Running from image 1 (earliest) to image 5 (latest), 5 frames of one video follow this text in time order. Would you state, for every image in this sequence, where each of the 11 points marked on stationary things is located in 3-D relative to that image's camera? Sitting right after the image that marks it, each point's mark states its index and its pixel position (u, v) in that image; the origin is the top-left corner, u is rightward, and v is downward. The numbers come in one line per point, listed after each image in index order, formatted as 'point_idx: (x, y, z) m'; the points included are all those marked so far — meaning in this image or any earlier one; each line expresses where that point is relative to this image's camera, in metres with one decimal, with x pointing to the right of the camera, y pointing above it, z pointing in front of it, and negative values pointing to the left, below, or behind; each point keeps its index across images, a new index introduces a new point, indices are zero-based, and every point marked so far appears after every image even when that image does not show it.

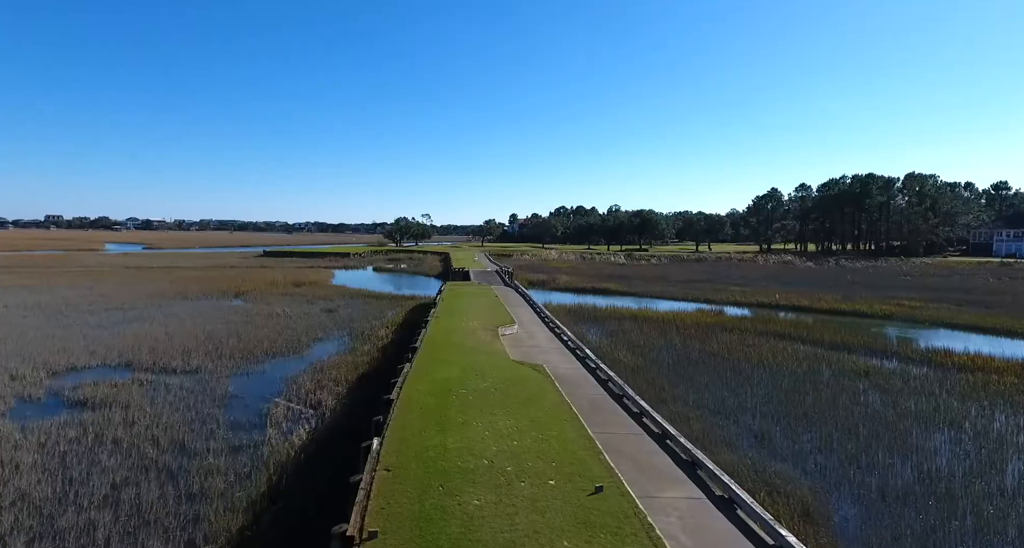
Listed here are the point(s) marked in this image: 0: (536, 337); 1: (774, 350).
0: (+0.7, -1.8, +14.2) m
1: (+8.4, -2.4, +16.5) m
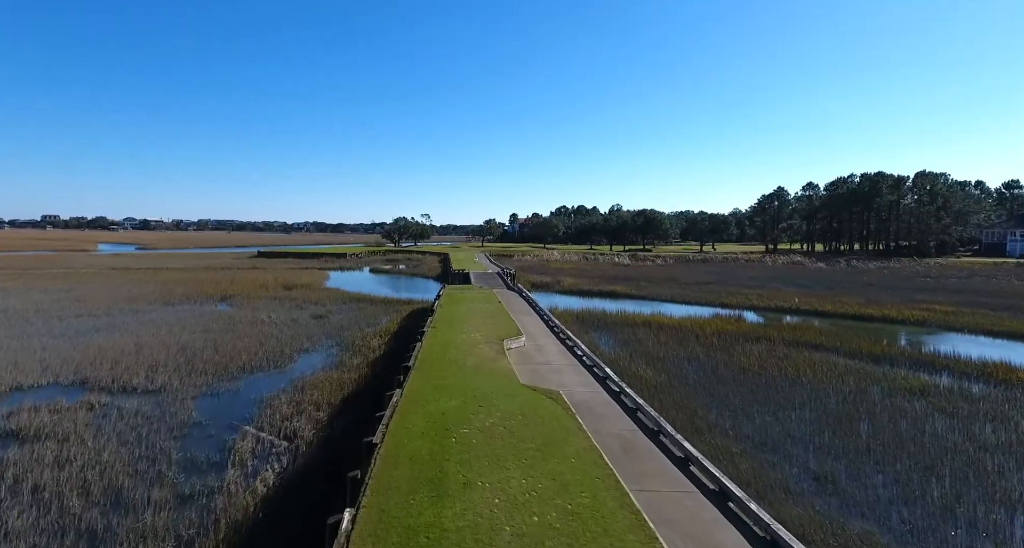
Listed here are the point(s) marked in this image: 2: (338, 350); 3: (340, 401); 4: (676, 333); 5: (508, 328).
0: (+0.8, -1.9, +12.5) m
1: (+8.5, -2.6, +14.8) m
2: (-5.5, -2.4, +16.3) m
3: (-3.7, -2.7, +11.1) m
4: (+6.1, -2.2, +19.1) m
5: (-0.1, -1.5, +13.9) m
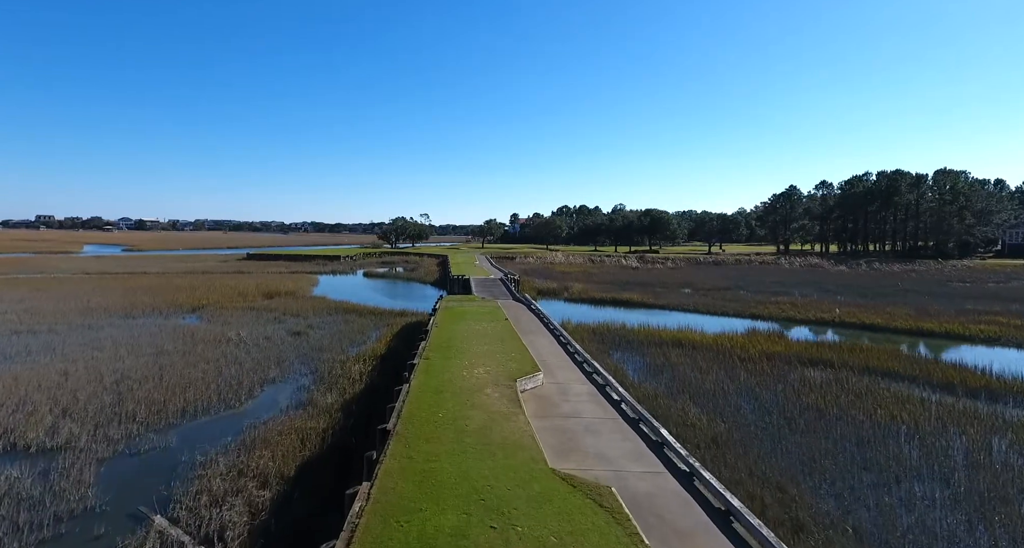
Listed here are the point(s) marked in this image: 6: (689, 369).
0: (+1.1, -2.3, +9.5) m
1: (+8.8, -2.9, +11.8) m
2: (-5.2, -2.8, +13.3) m
3: (-3.4, -3.1, +8.1) m
4: (+6.4, -2.5, +16.1) m
5: (+0.2, -1.8, +10.9) m
6: (+5.1, -2.7, +14.7) m
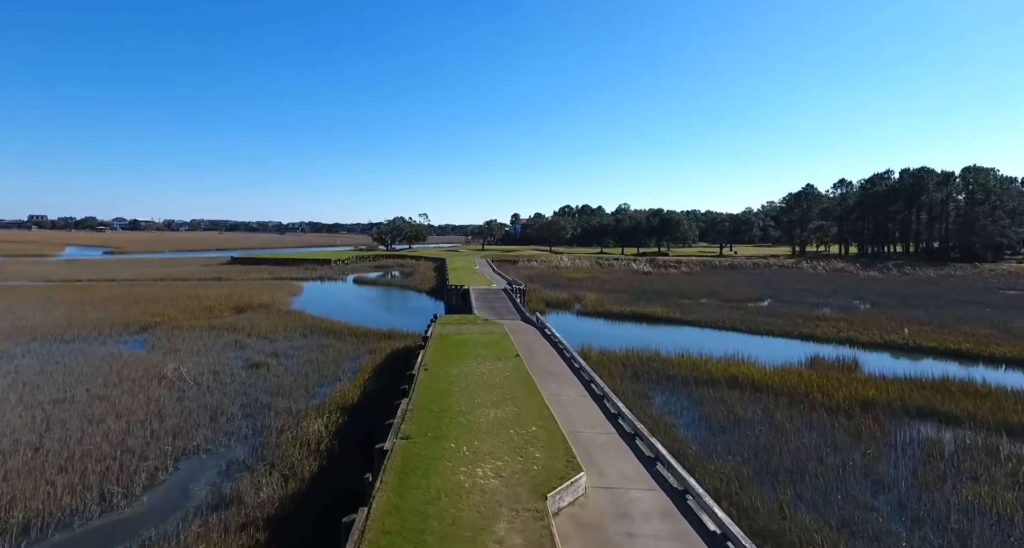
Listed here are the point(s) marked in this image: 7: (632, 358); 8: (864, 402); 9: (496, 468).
0: (+1.4, -2.8, +5.7) m
1: (+9.1, -3.4, +8.0) m
2: (-4.9, -3.3, +9.5) m
3: (-3.1, -3.6, +4.3) m
4: (+6.7, -3.1, +12.3) m
5: (+0.5, -2.4, +7.1) m
6: (+5.4, -3.2, +10.9) m
7: (+3.8, -2.7, +16.6) m
8: (+8.3, -3.1, +12.1) m
9: (-0.2, -2.4, +6.5) m
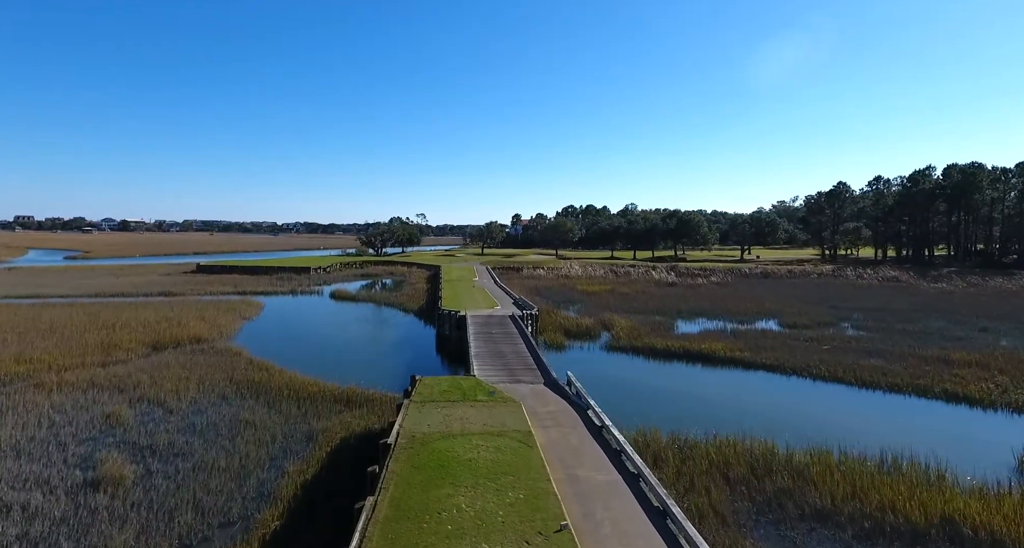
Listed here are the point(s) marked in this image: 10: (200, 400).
0: (+1.9, -3.7, -0.8) m
1: (+9.6, -4.3, +1.5) m
2: (-4.4, -4.2, +3.0) m
3: (-2.6, -4.5, -2.2) m
4: (+7.1, -4.0, +5.8) m
5: (+1.0, -3.2, +0.6) m
6: (+5.8, -4.1, +4.4) m
7: (+4.3, -3.6, +10.1) m
8: (+8.7, -3.9, +5.6) m
9: (+0.2, -3.3, 0.0) m
10: (-8.1, -3.3, +13.5) m
